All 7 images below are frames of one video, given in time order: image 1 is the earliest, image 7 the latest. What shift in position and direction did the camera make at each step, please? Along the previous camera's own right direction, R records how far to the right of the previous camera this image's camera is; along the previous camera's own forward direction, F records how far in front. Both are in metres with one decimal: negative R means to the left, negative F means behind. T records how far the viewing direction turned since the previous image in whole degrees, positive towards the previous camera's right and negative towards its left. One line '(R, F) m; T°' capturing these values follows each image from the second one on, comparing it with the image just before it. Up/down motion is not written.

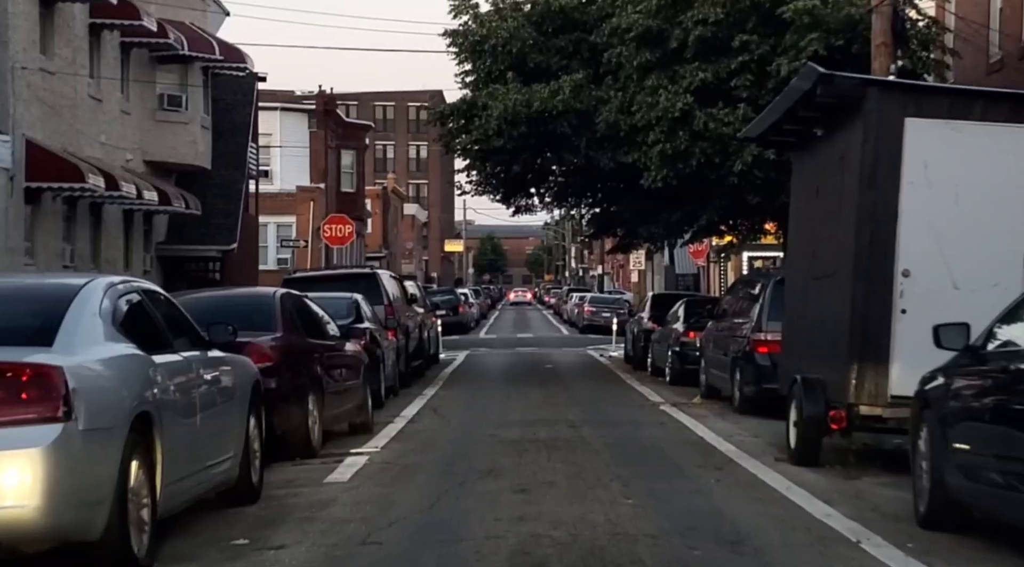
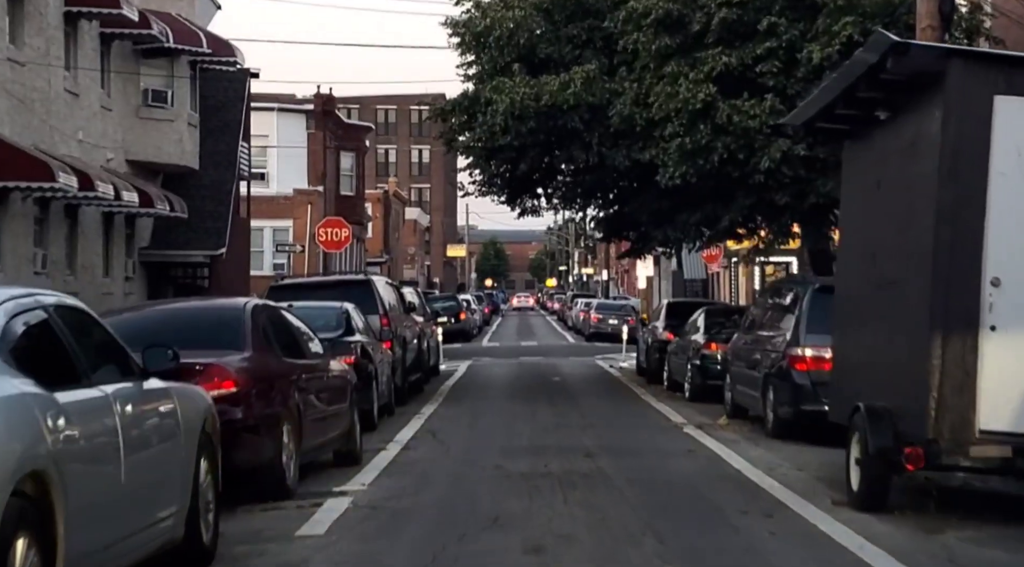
(-0.1, +1.8) m; 0°
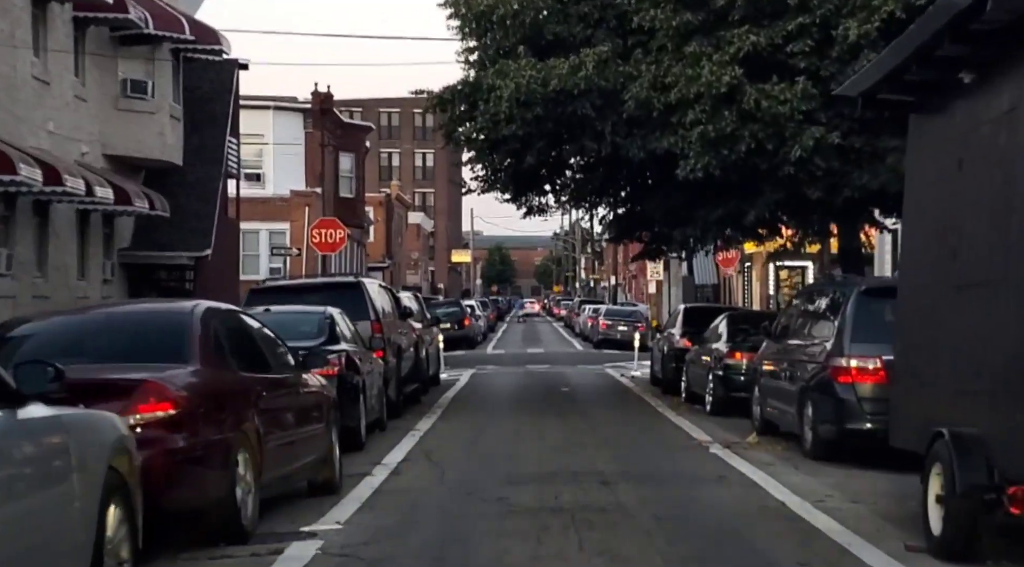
(0.0, +1.8) m; 0°
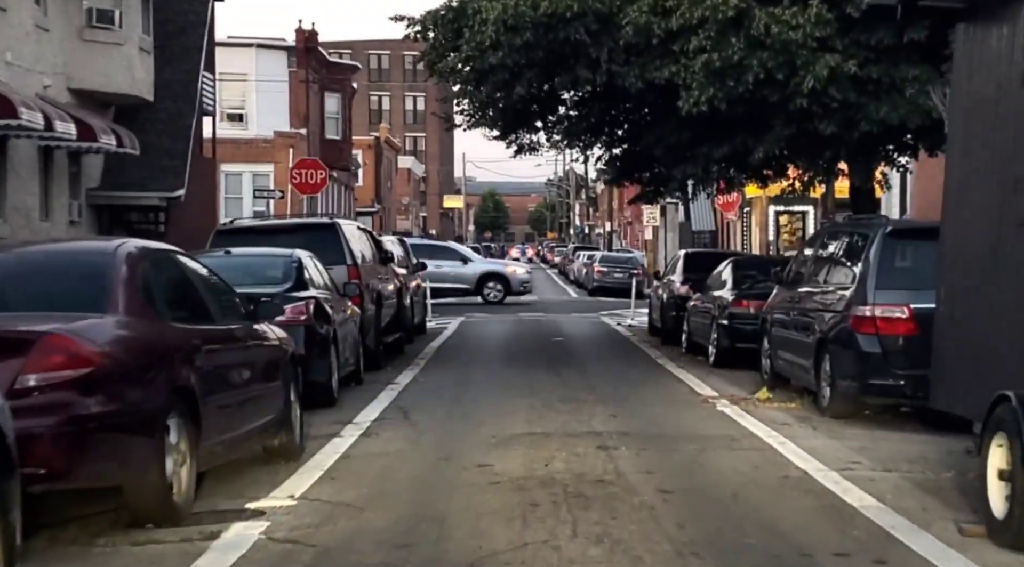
(+0.1, +1.3) m; 0°
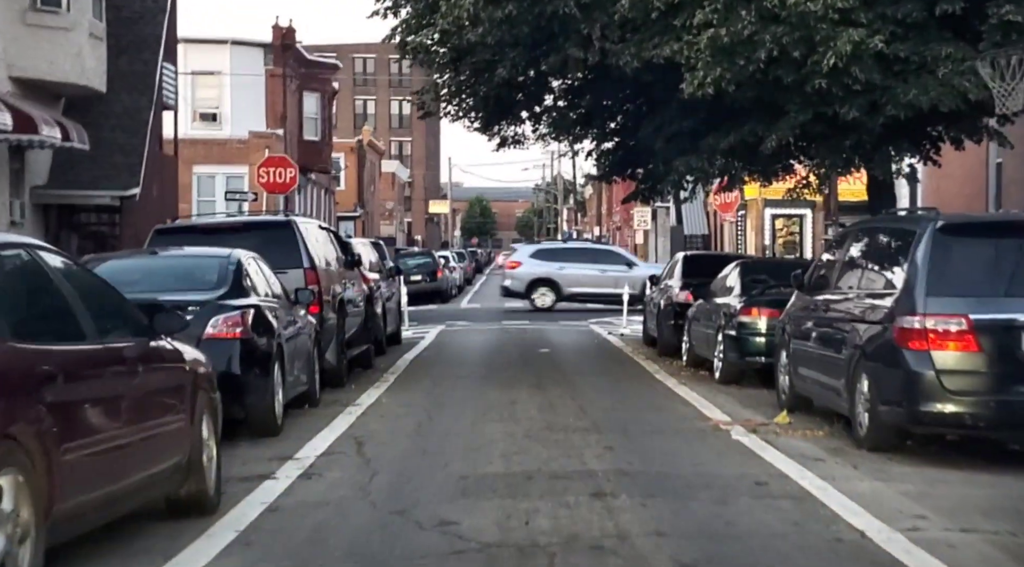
(+0.1, +2.0) m; +1°
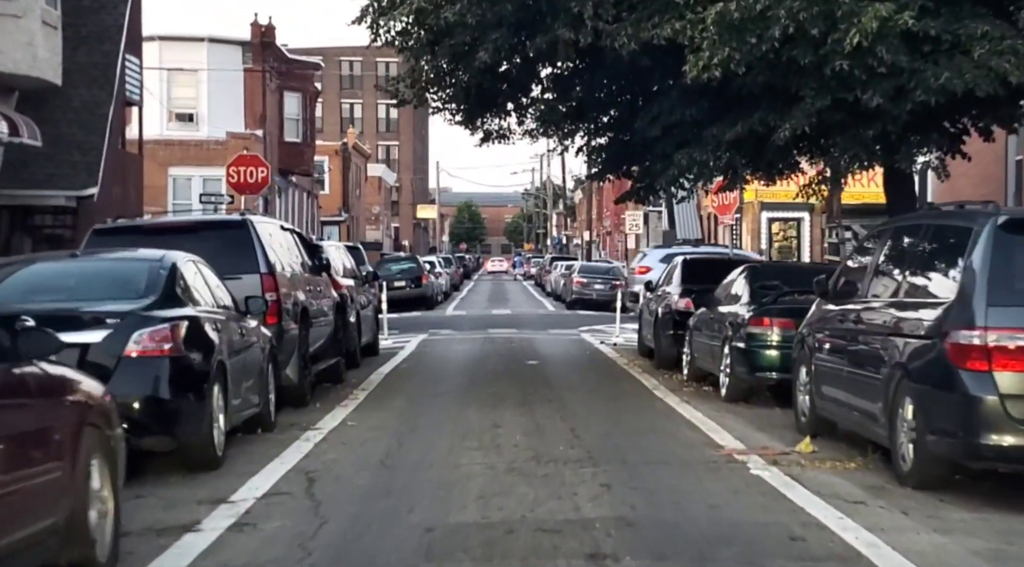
(+0.1, +1.6) m; 0°
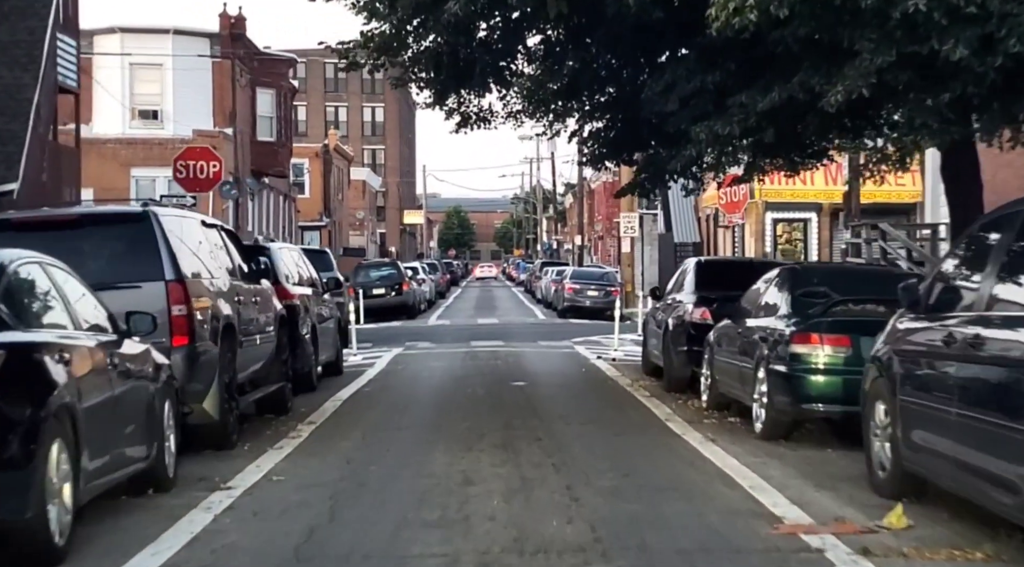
(+0.1, +2.9) m; 0°
